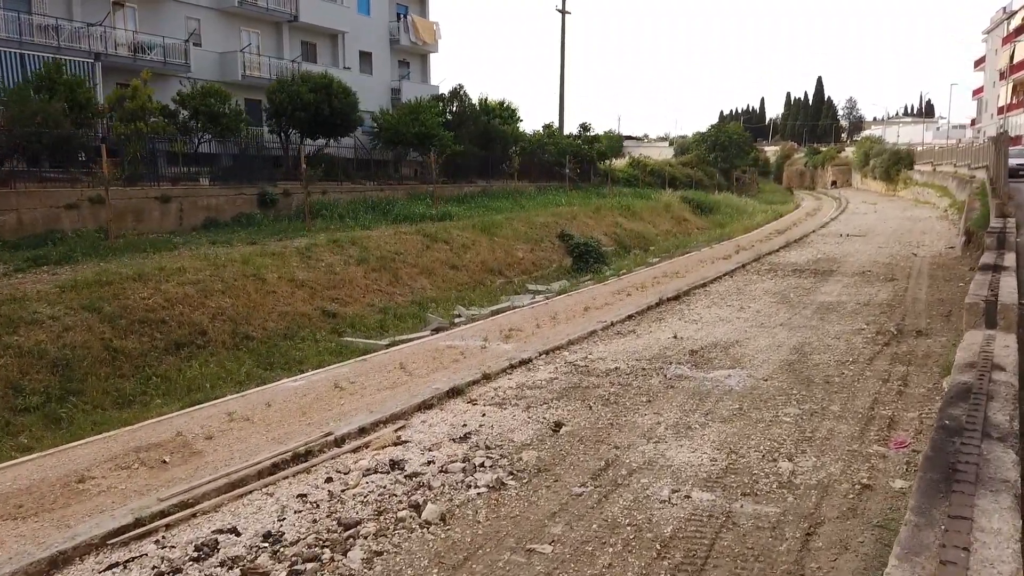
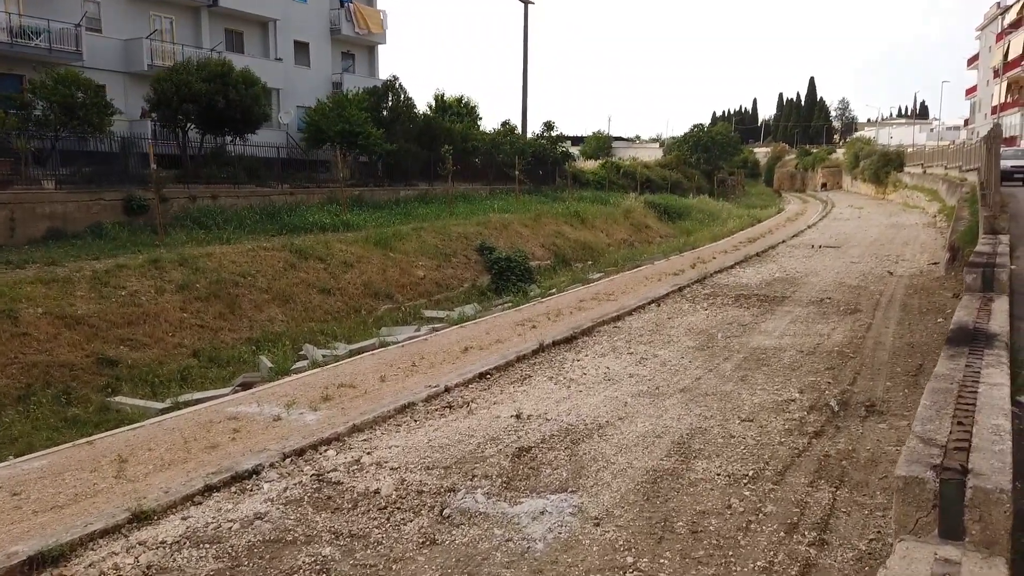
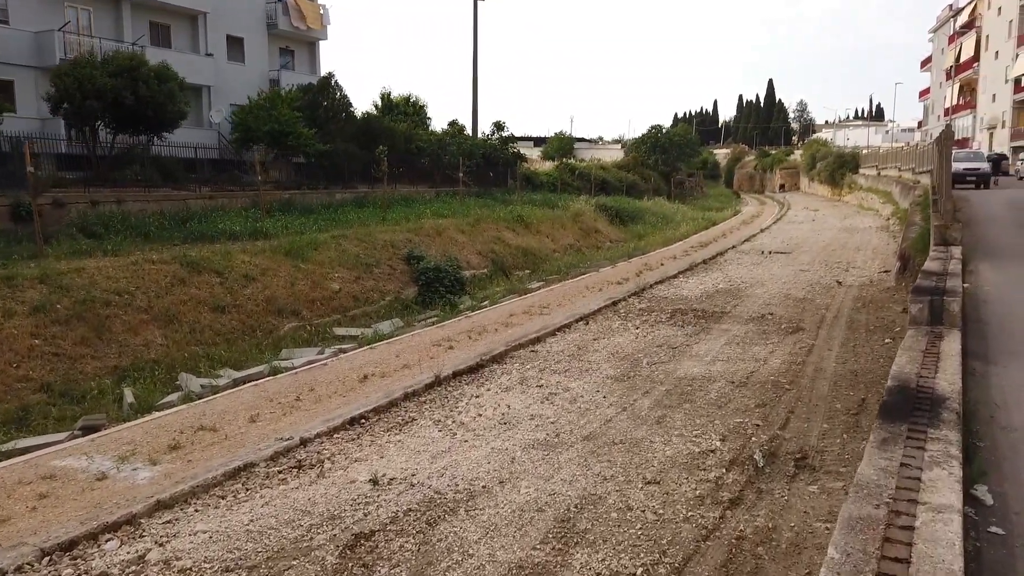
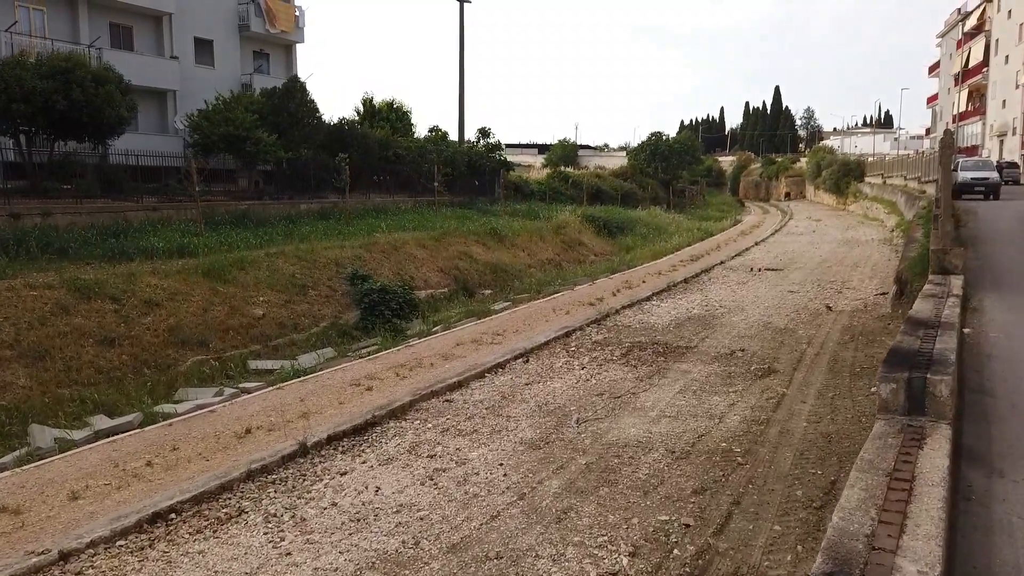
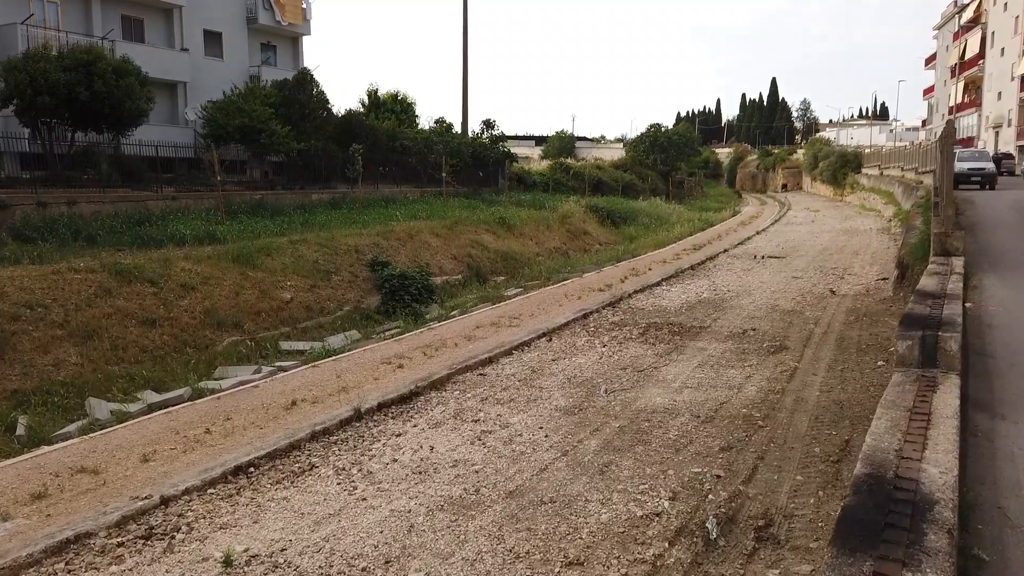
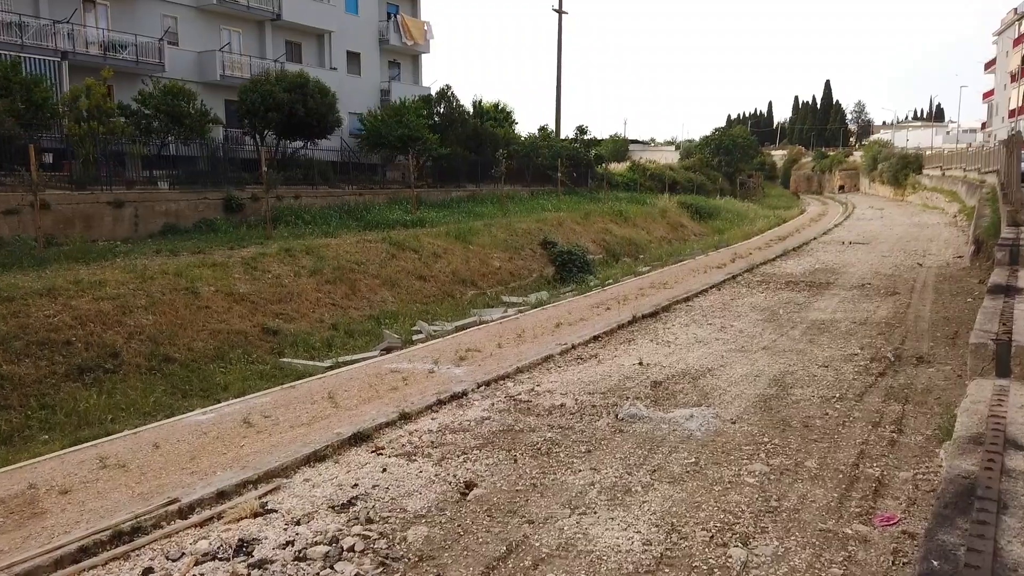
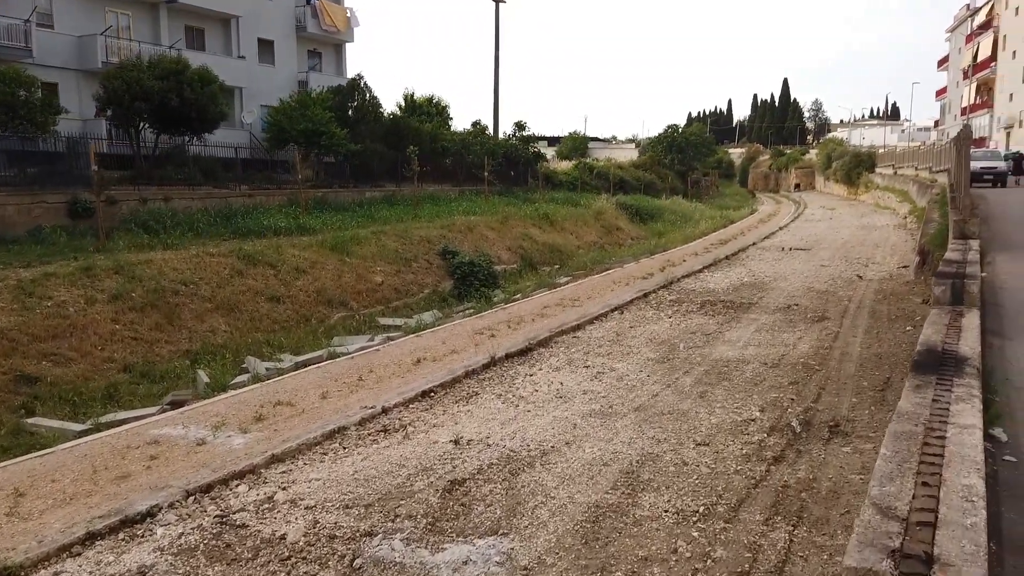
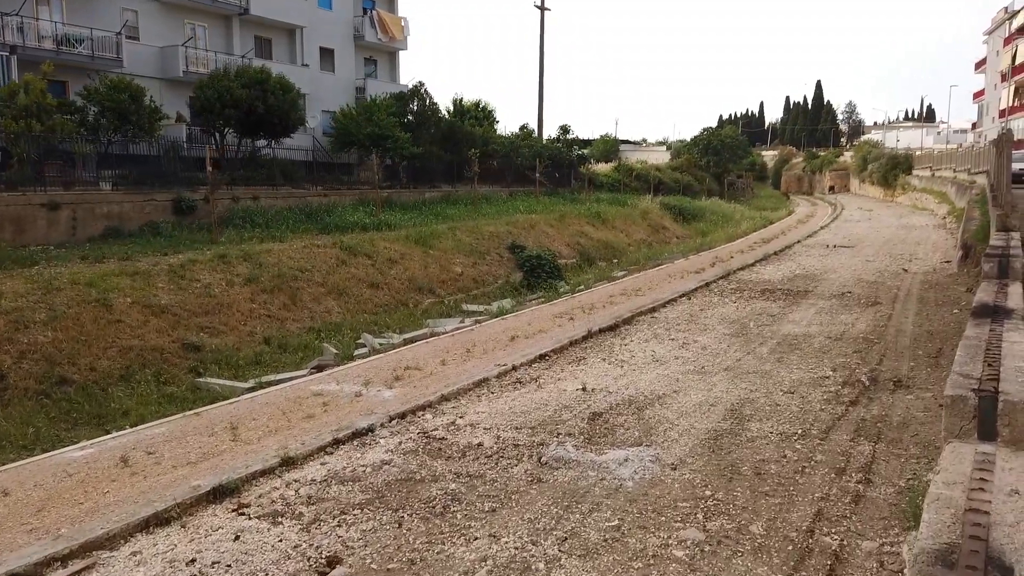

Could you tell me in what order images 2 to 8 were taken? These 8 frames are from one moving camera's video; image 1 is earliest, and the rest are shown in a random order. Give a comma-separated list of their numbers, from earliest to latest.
6, 8, 2, 7, 3, 5, 4
